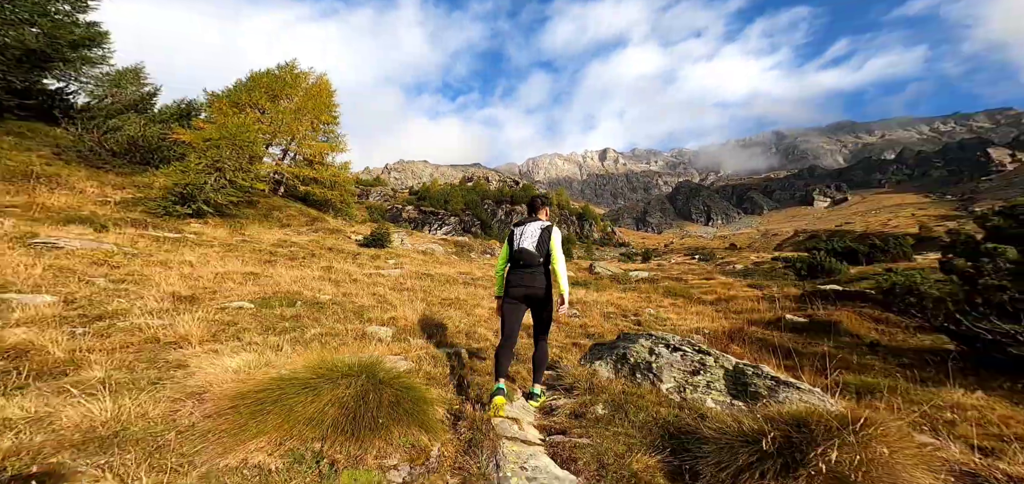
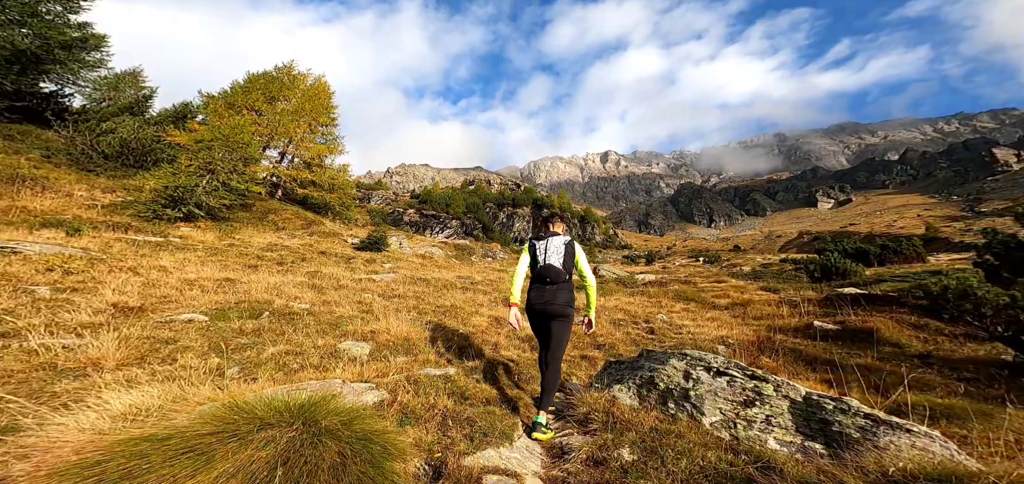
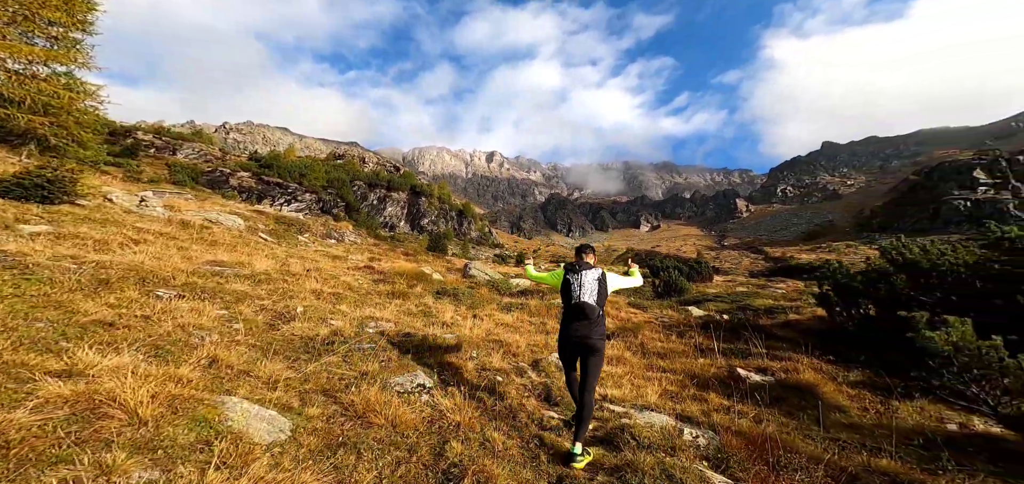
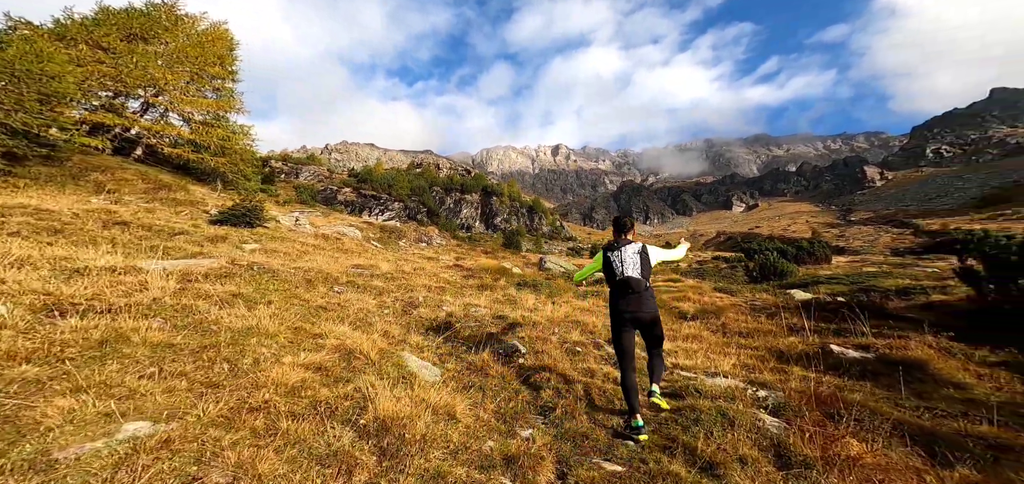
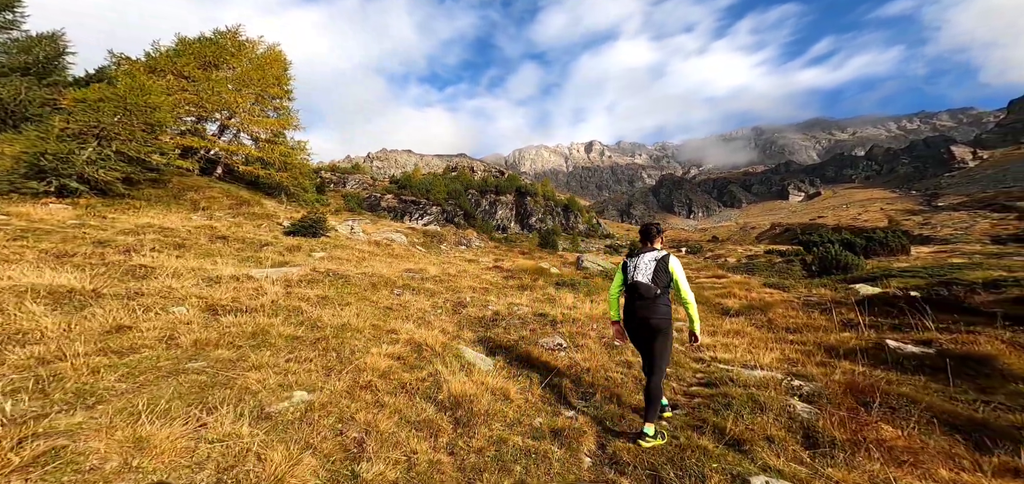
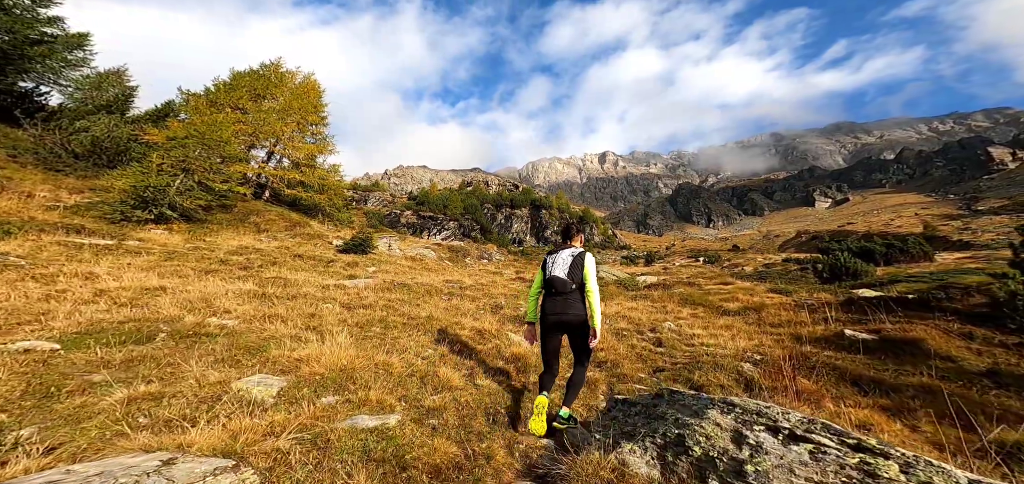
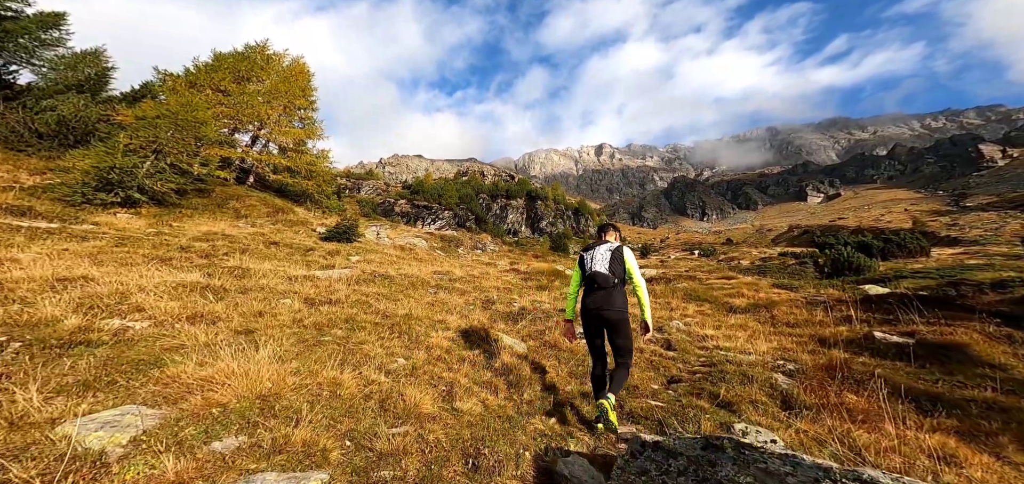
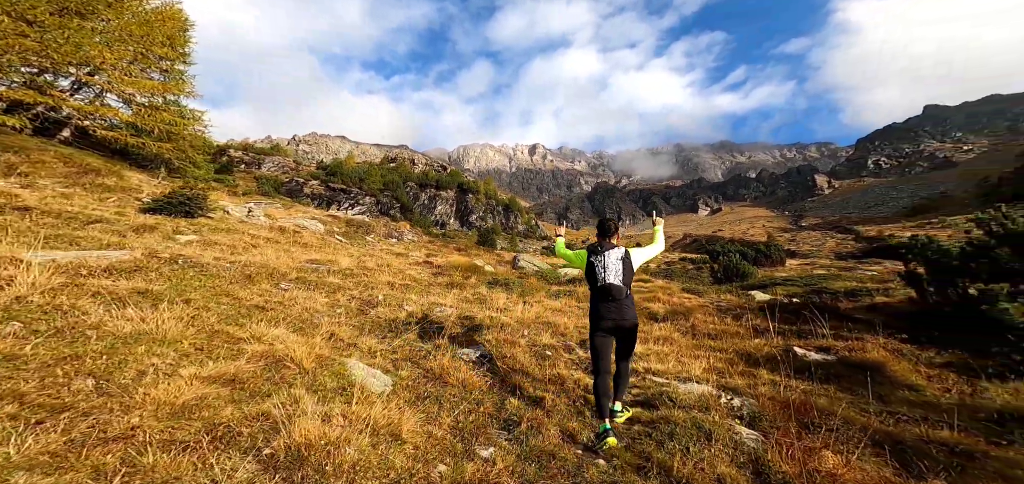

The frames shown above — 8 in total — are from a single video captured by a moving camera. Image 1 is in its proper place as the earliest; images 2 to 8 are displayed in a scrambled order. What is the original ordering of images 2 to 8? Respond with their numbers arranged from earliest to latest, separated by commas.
2, 6, 7, 5, 4, 8, 3
